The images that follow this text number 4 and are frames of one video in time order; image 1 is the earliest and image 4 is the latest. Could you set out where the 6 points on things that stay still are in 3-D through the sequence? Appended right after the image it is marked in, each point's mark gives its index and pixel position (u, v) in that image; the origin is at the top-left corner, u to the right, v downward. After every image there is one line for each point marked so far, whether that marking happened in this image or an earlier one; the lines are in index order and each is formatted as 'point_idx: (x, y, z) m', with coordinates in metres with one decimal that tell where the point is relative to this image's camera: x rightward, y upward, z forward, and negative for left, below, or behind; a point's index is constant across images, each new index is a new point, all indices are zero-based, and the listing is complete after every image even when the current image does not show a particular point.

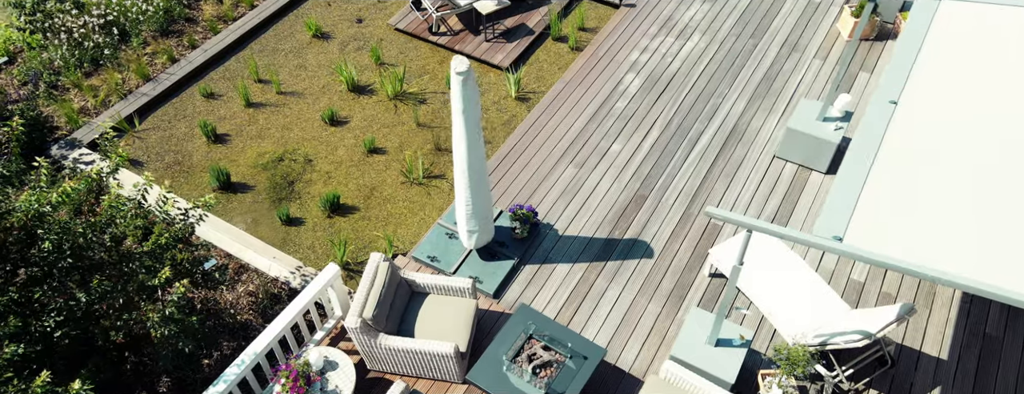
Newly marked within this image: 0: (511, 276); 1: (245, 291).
0: (0.0, -0.7, +6.7) m
1: (-2.5, -0.9, +6.6) m
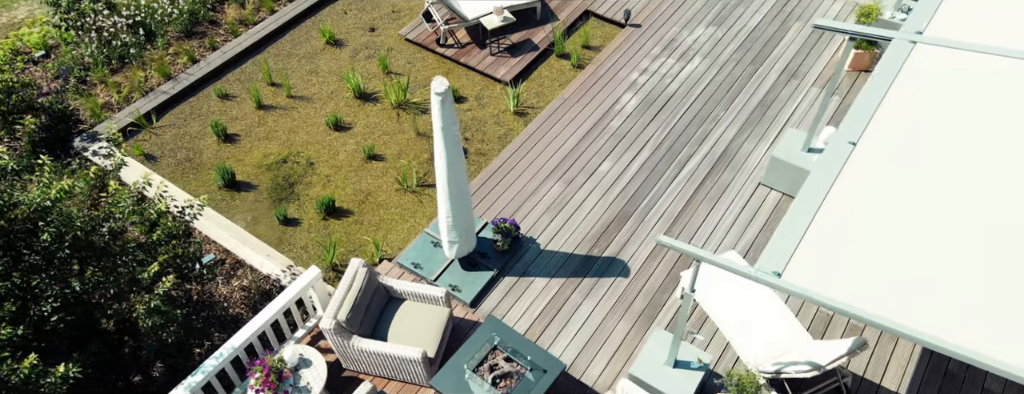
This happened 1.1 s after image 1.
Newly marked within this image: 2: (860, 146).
0: (-0.2, -0.9, +7.0) m
1: (-2.7, -0.9, +7.0) m
2: (+2.6, +0.4, +5.3) m
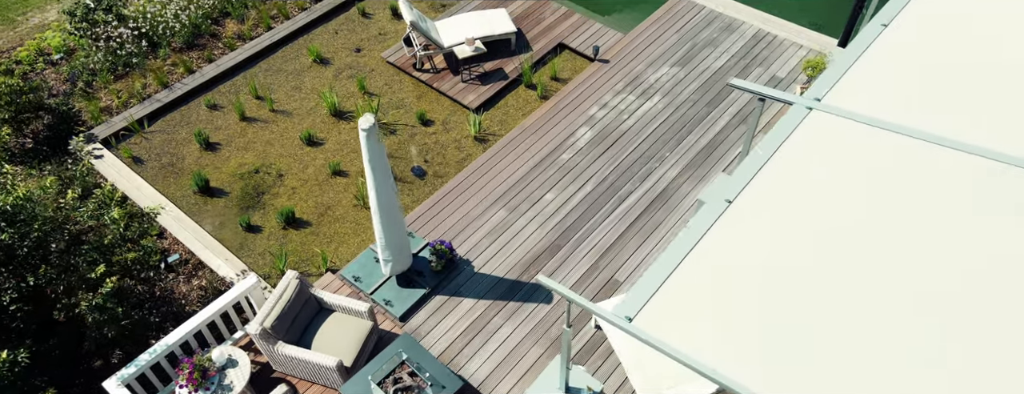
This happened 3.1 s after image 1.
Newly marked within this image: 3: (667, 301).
0: (-1.0, -1.1, +7.5) m
1: (-3.4, -1.0, +7.7) m
2: (+1.8, -0.1, +5.7) m
3: (+1.1, -0.8, +5.2) m
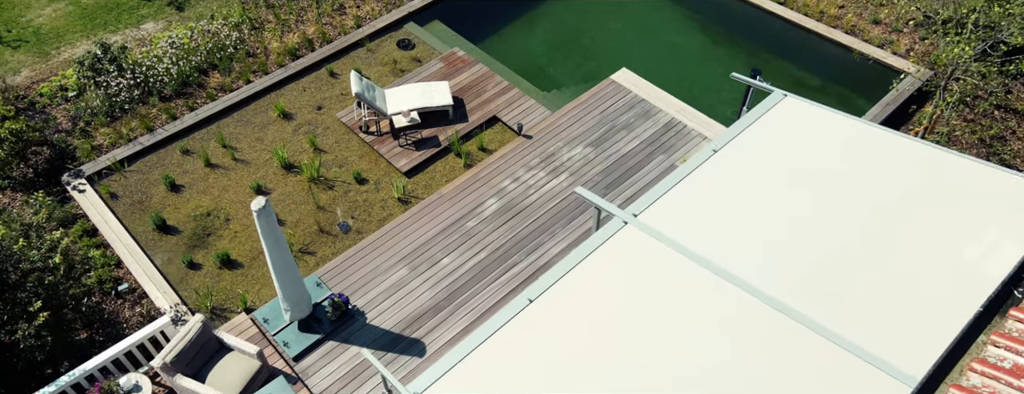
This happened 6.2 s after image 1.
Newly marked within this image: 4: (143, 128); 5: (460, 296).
0: (-2.5, -1.9, +8.9) m
1: (-4.9, -1.5, +9.3) m
2: (+0.2, -1.0, +6.8) m
3: (-0.6, -1.7, +6.4) m
4: (-5.9, +1.1, +11.3) m
5: (-0.7, -1.3, +9.3) m
